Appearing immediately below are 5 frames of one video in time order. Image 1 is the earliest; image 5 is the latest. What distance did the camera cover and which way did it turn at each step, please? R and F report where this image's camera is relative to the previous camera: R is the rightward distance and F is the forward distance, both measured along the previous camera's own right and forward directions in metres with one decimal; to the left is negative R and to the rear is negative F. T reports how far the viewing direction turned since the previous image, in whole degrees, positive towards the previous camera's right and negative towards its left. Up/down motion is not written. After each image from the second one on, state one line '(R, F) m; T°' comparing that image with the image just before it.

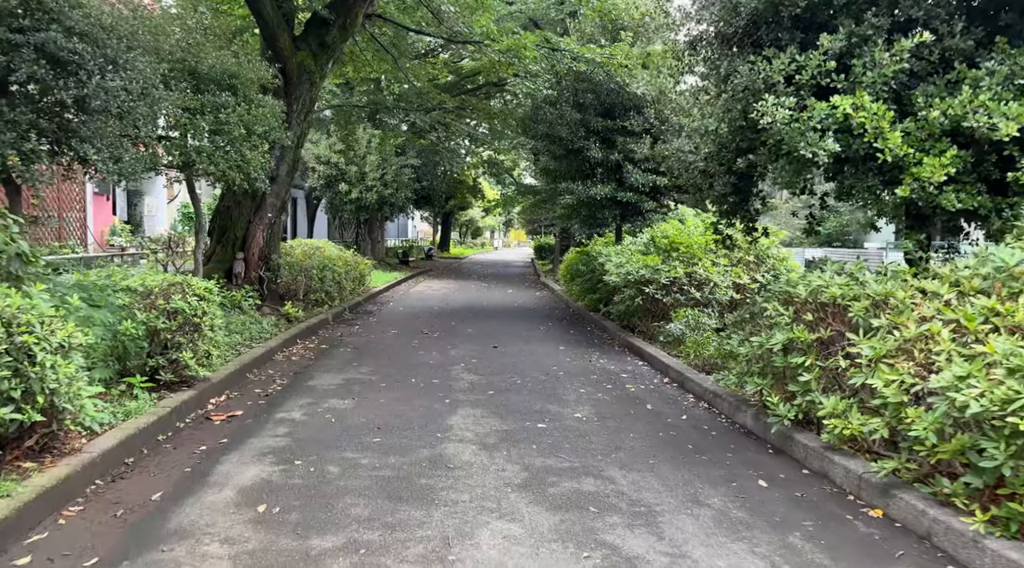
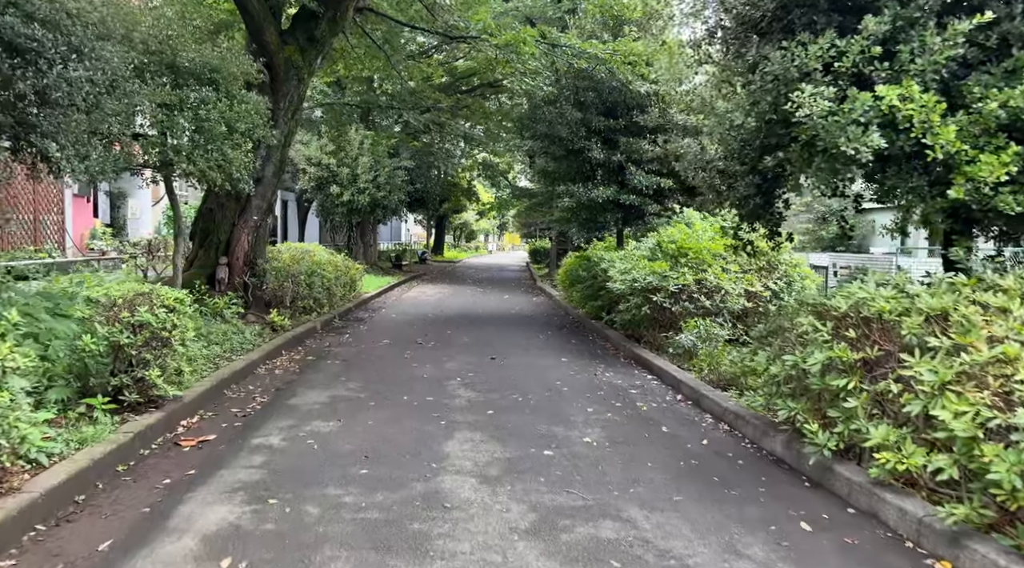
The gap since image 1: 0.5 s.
(-0.1, +0.6) m; 0°
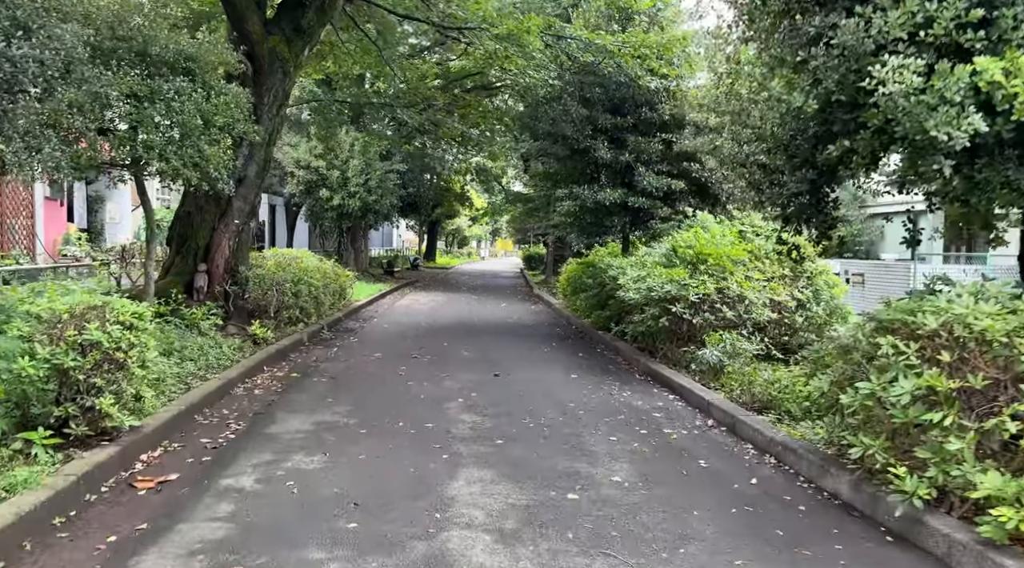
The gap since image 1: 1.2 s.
(-0.2, +0.8) m; +1°
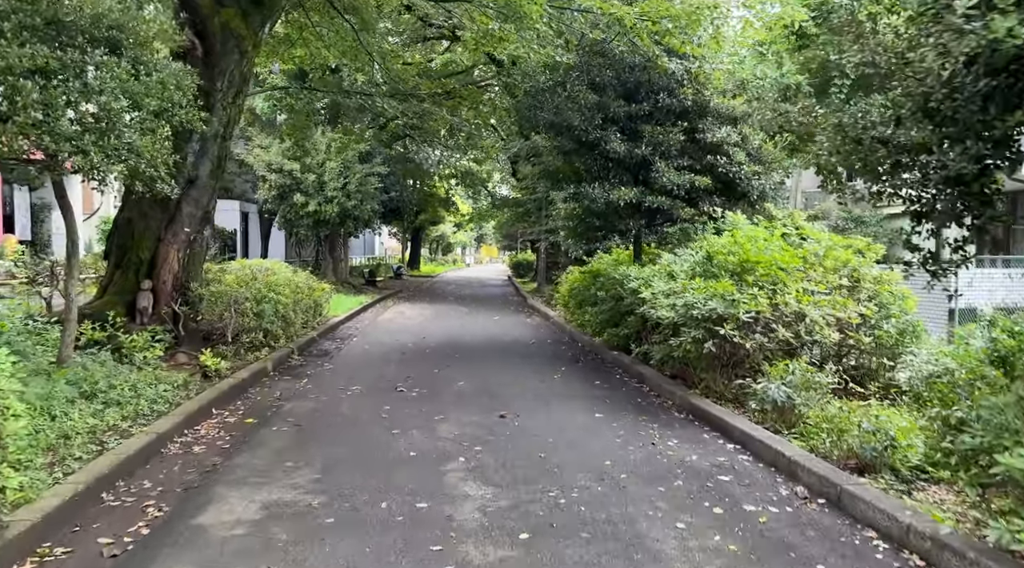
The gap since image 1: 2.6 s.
(-0.2, +1.6) m; +1°
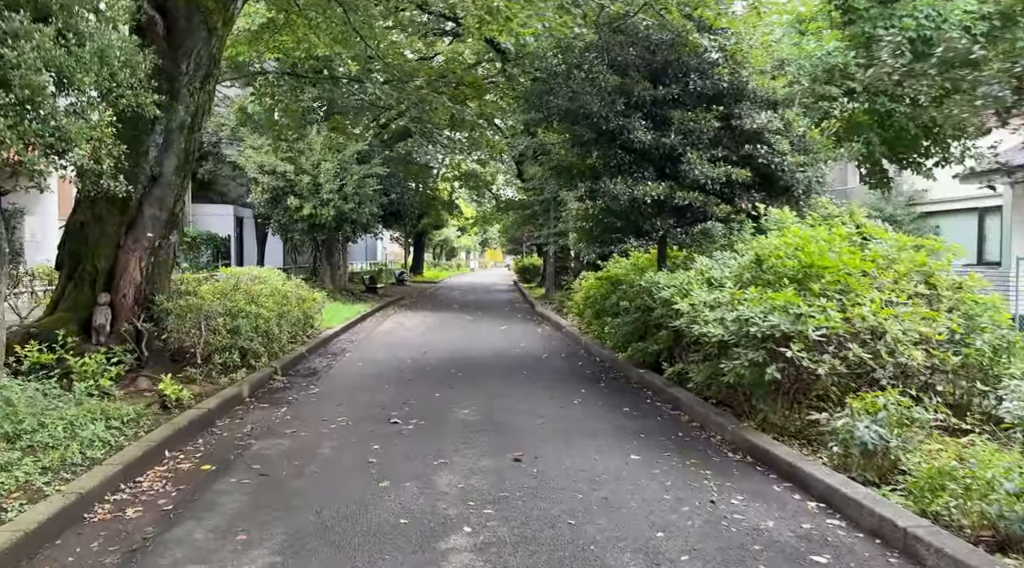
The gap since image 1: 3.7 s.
(-0.1, +1.2) m; 0°
